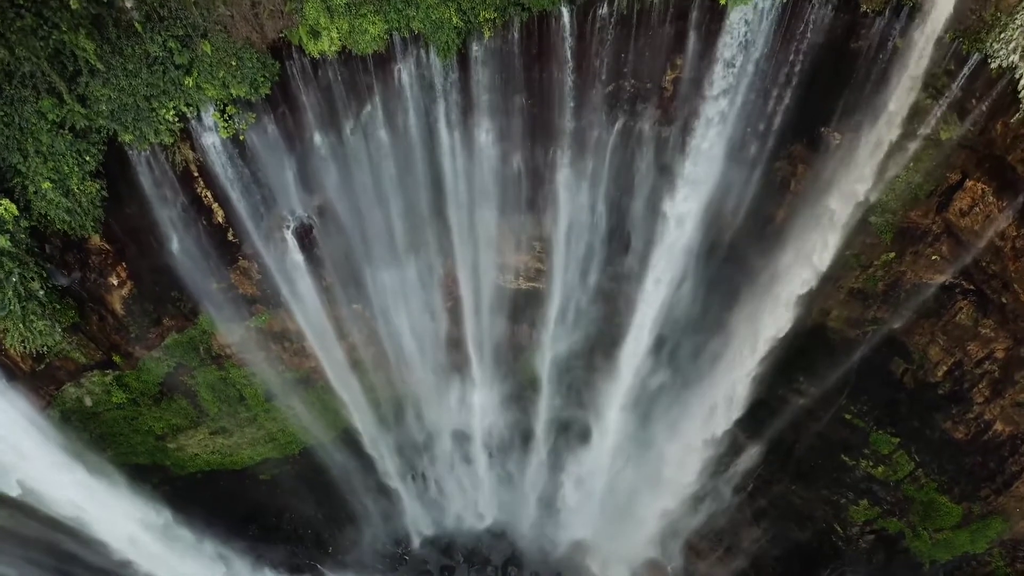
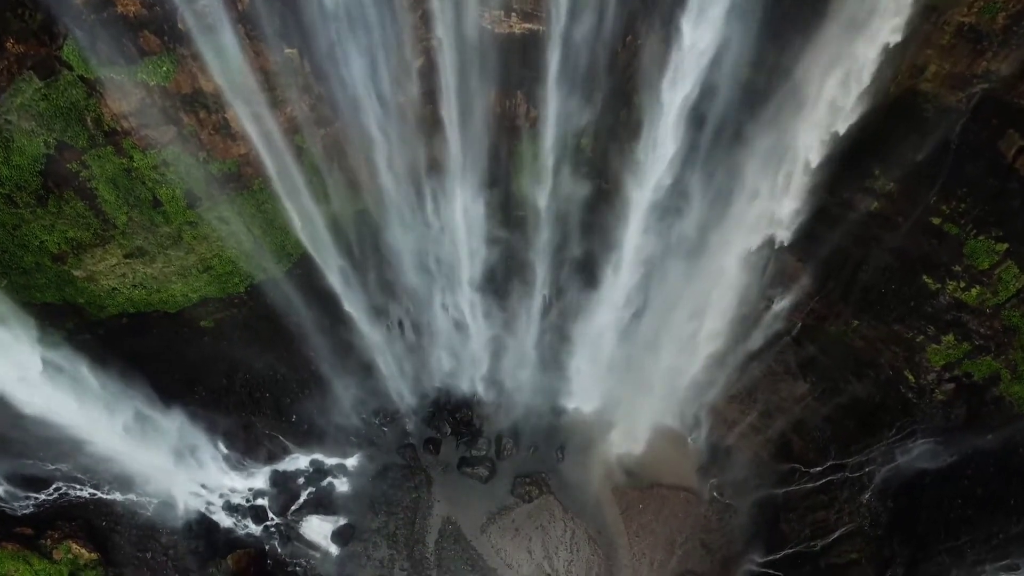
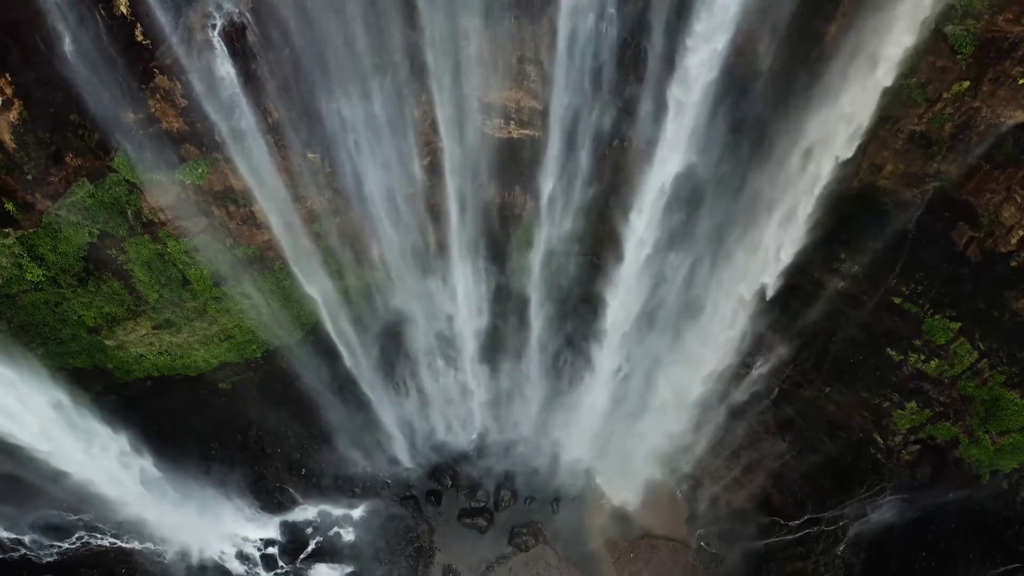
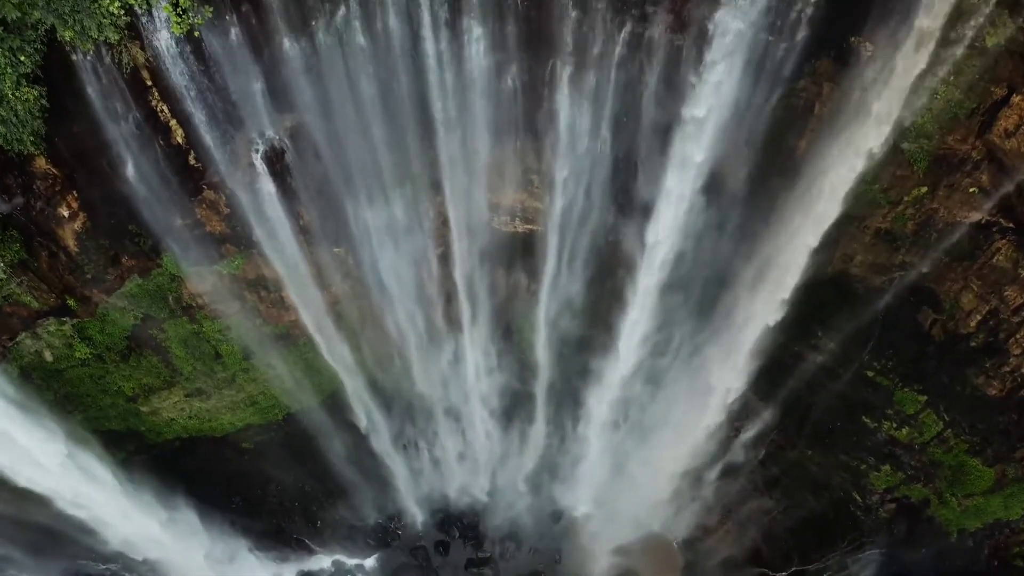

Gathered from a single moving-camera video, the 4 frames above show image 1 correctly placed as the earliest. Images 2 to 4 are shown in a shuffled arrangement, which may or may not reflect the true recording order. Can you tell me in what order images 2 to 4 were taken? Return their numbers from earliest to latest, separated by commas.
4, 3, 2
